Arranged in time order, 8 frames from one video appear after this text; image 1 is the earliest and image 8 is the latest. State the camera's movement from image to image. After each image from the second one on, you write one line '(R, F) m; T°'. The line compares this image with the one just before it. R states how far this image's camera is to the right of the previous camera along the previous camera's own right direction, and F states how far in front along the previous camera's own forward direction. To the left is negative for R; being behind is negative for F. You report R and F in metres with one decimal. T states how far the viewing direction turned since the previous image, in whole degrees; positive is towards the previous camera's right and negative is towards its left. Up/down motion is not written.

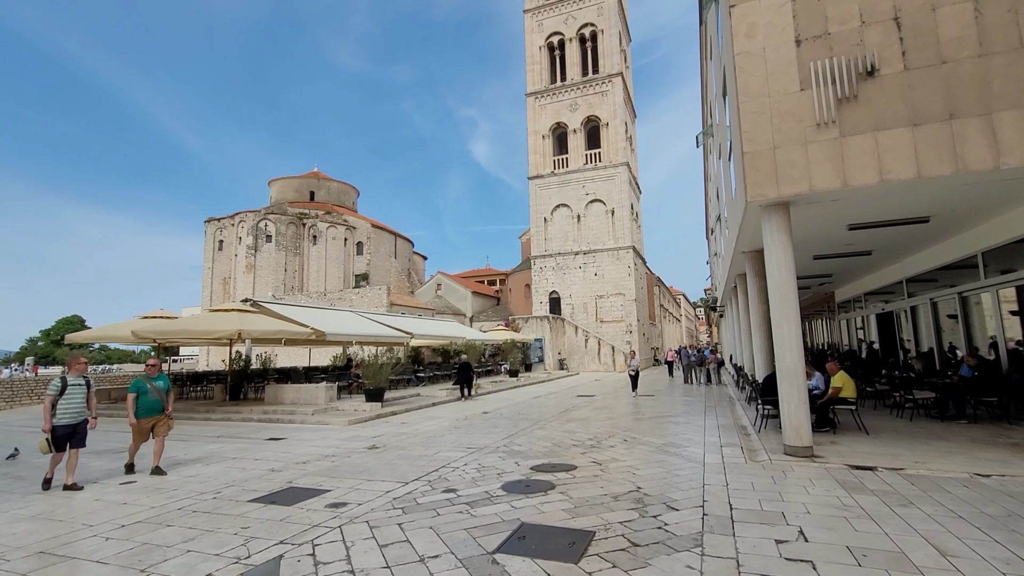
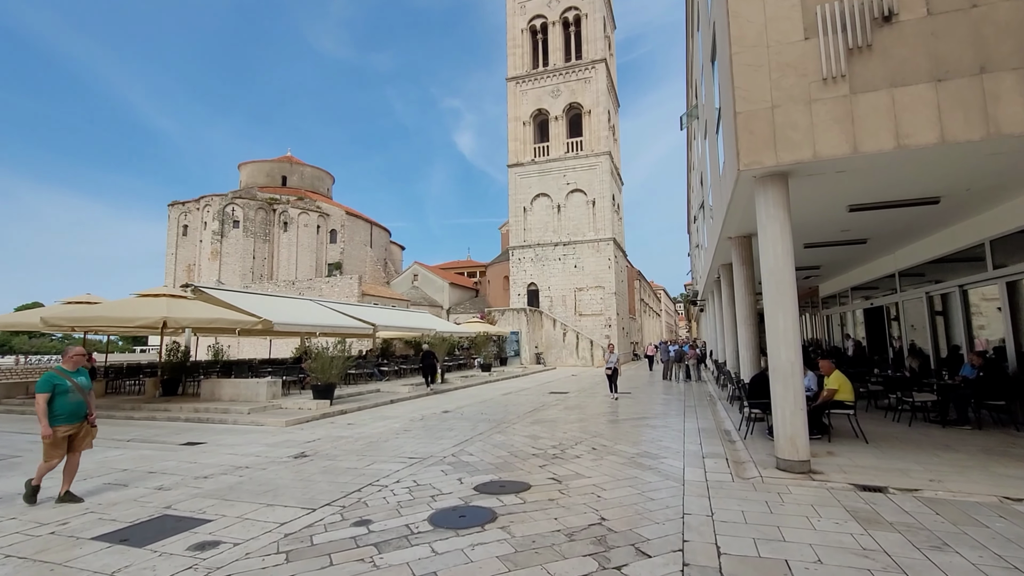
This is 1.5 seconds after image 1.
(+0.4, +1.2) m; +2°
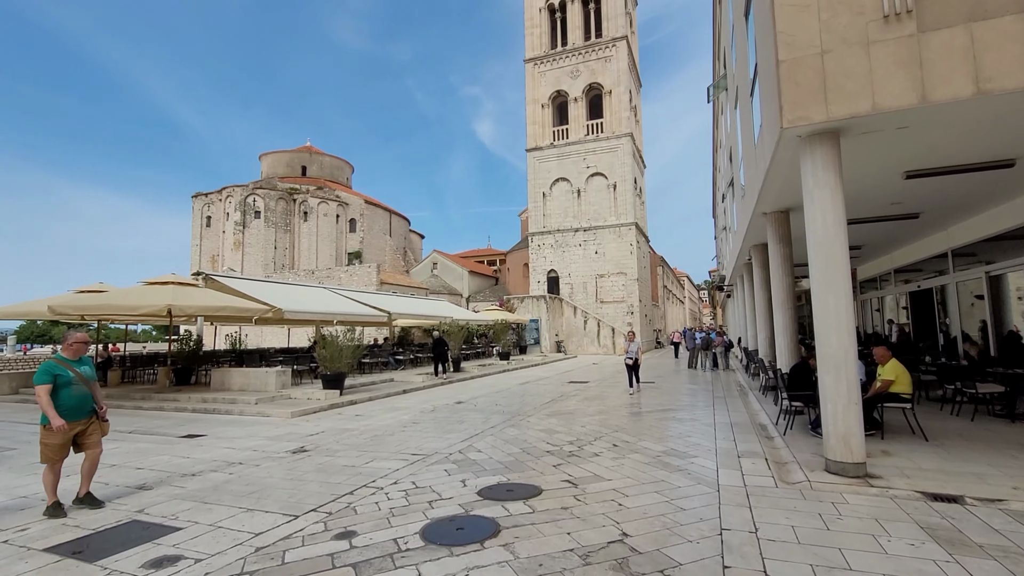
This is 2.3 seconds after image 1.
(+0.1, +0.7) m; -3°
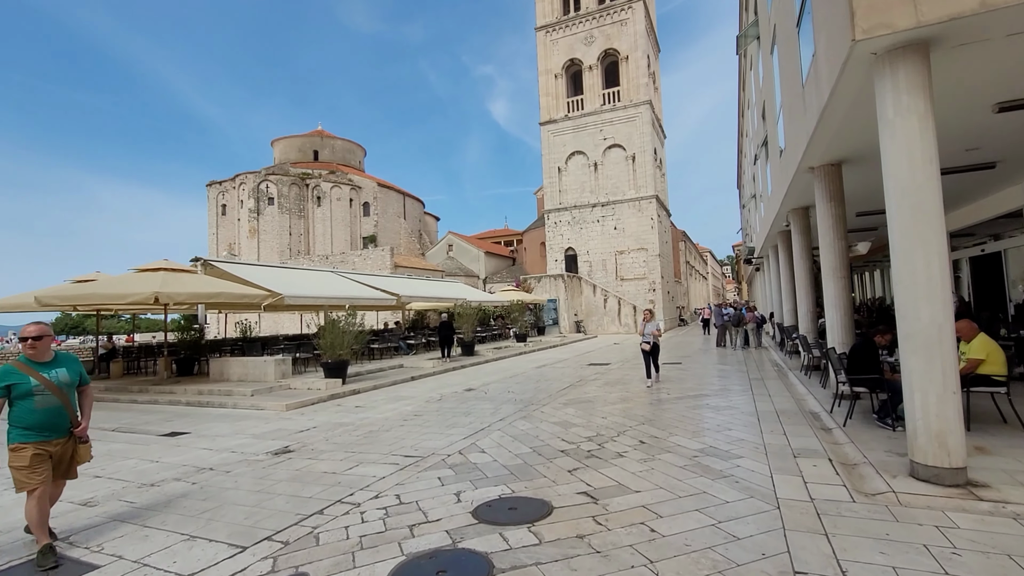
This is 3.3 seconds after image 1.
(+0.2, +1.0) m; -2°
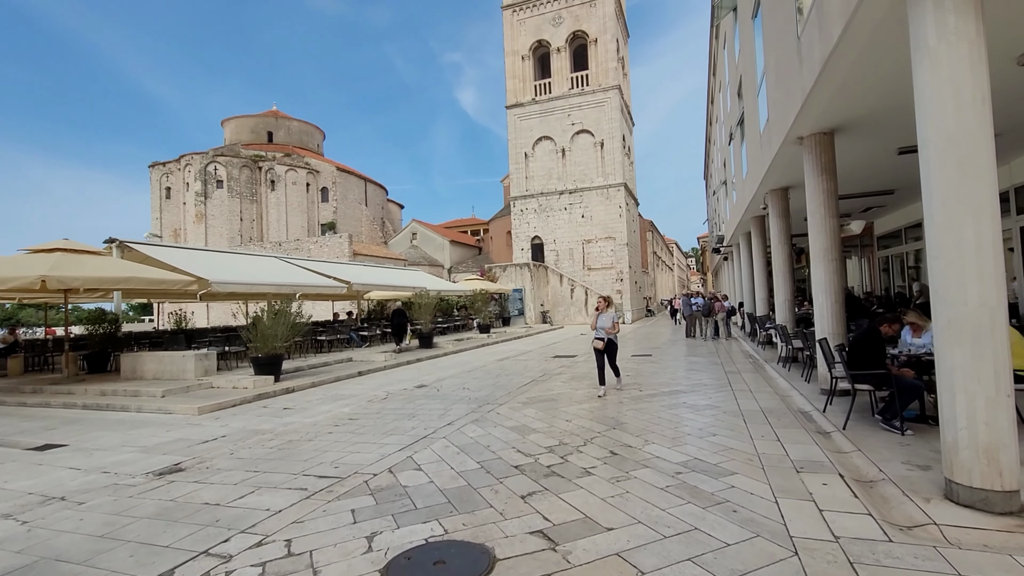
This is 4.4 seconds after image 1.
(+0.2, +1.1) m; +4°
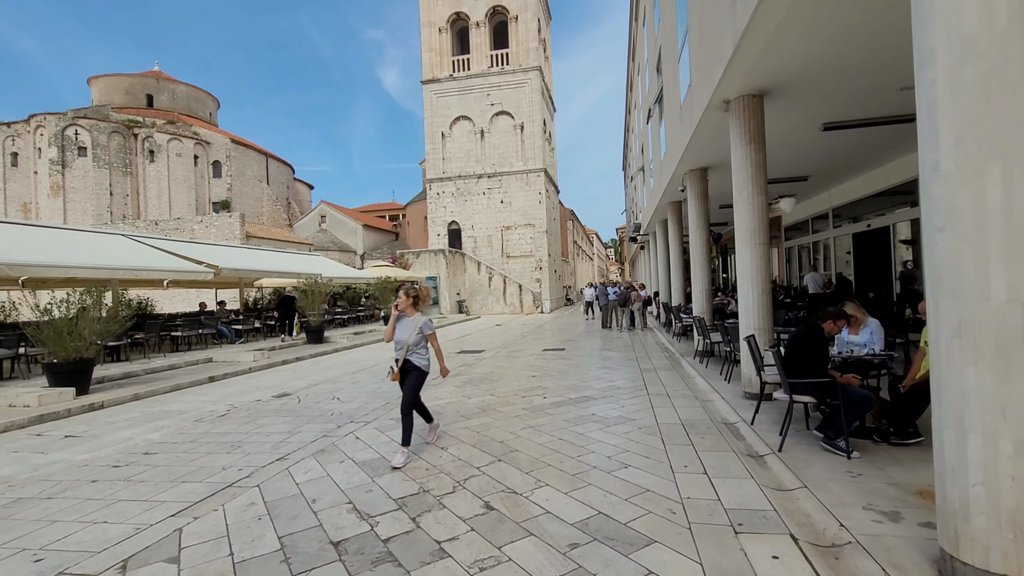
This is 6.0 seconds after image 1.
(+0.6, +1.4) m; +9°
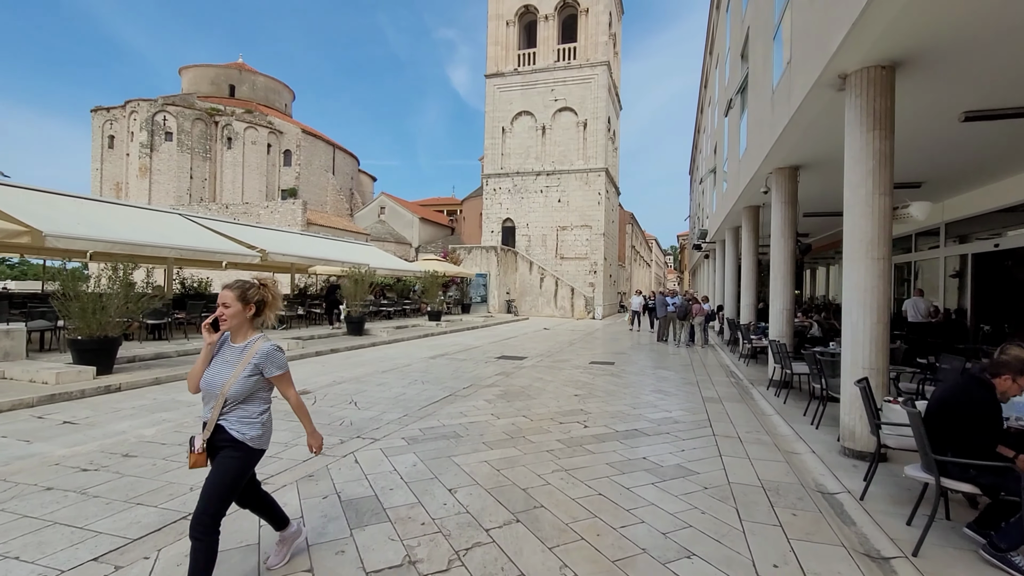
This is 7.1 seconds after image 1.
(+0.1, +1.0) m; -6°
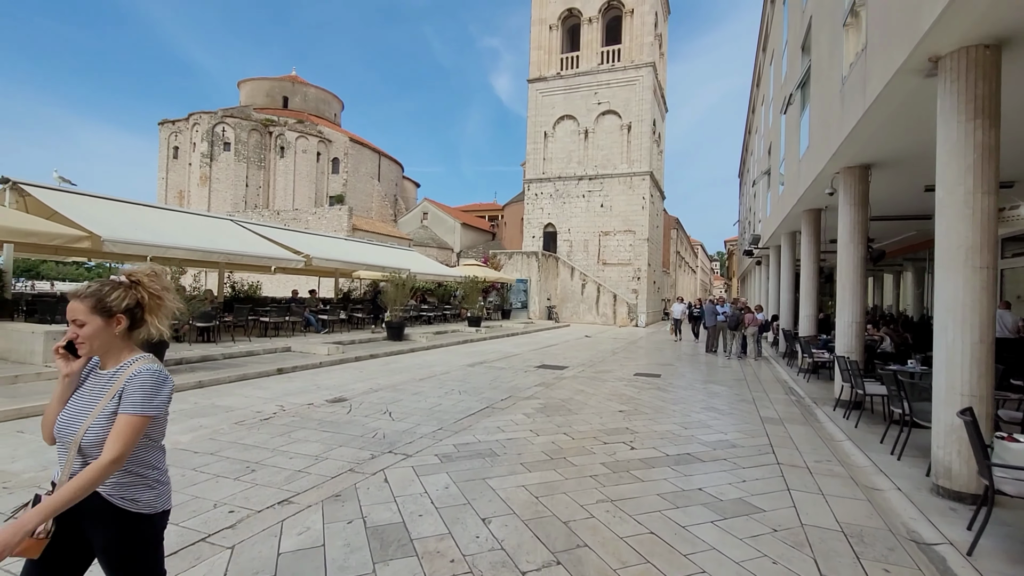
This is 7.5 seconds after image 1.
(0.0, +0.3) m; -5°
